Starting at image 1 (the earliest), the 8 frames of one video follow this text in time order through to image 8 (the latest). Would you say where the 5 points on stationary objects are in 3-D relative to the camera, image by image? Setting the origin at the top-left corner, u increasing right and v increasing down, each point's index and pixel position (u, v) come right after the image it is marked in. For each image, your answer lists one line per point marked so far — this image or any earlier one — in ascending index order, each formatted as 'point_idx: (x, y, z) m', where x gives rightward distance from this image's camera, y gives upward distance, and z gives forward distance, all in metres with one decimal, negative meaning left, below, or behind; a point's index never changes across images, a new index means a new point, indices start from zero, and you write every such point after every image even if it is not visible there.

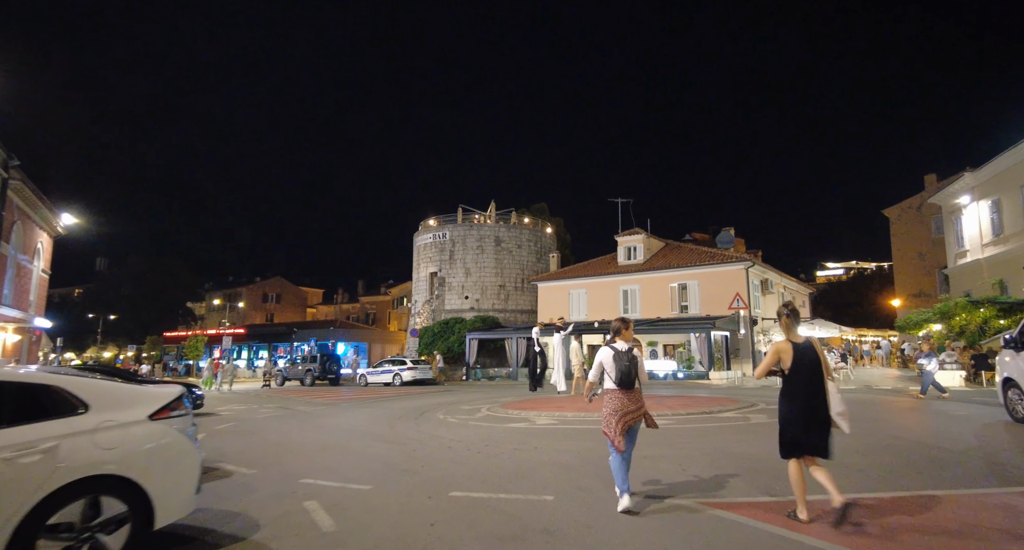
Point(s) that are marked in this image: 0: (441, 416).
0: (-1.3, -2.5, +10.3) m
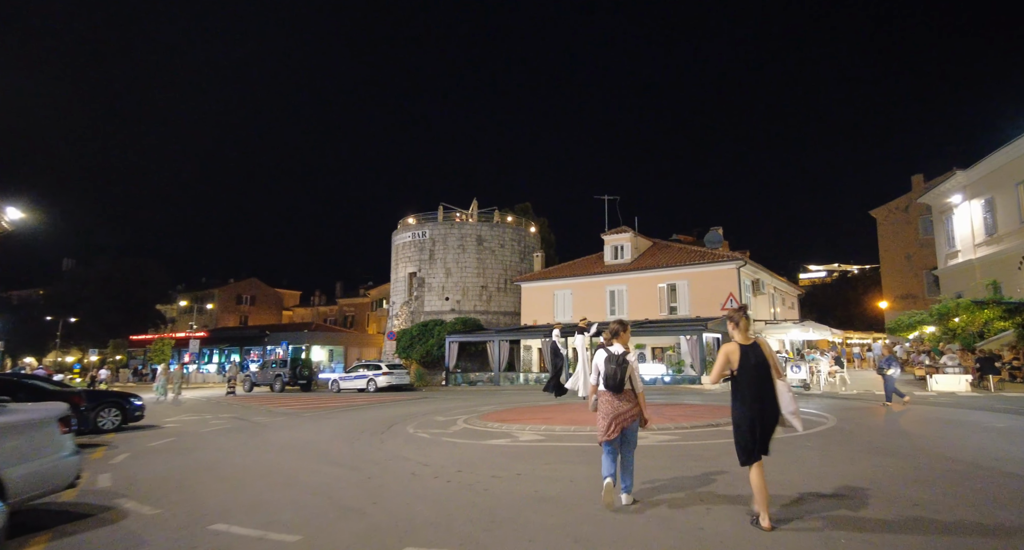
0: (-1.6, -2.4, +9.0) m
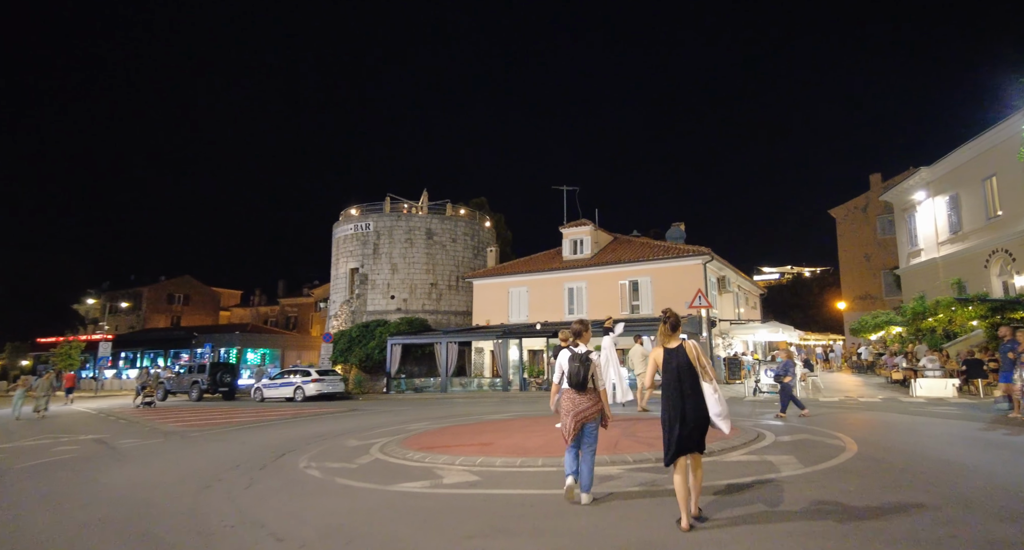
0: (-2.4, -2.2, +6.7) m
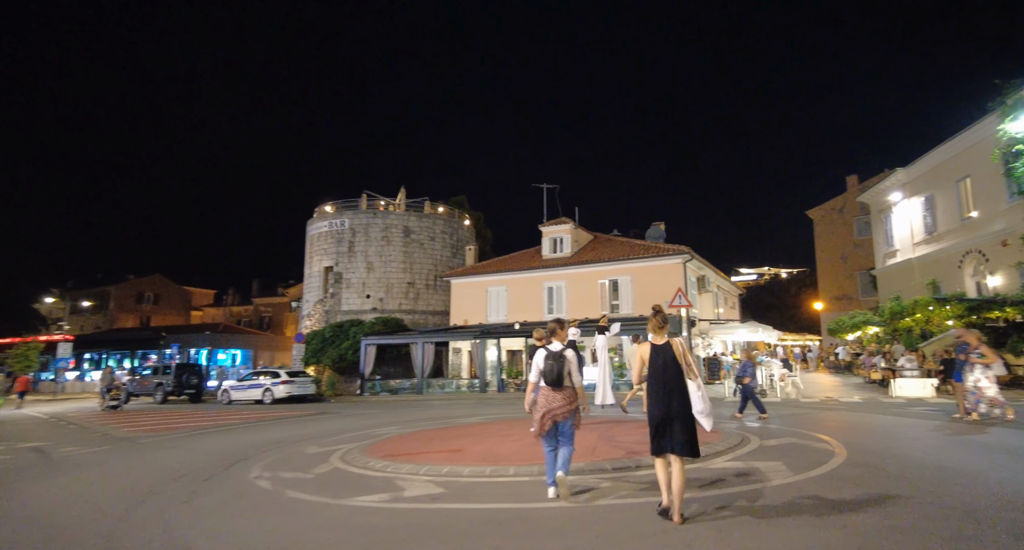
0: (-2.8, -2.1, +6.1) m
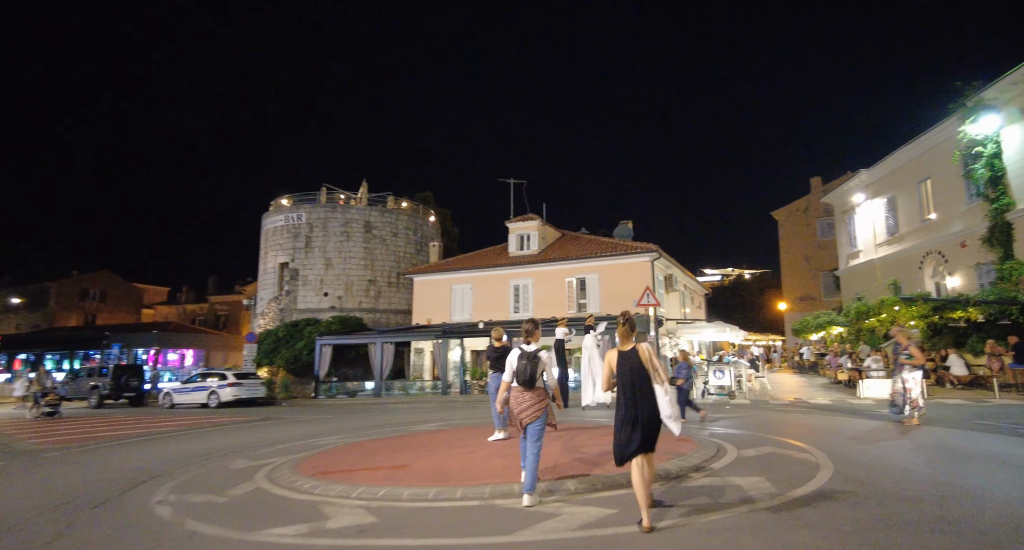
0: (-3.2, -2.0, +5.2) m
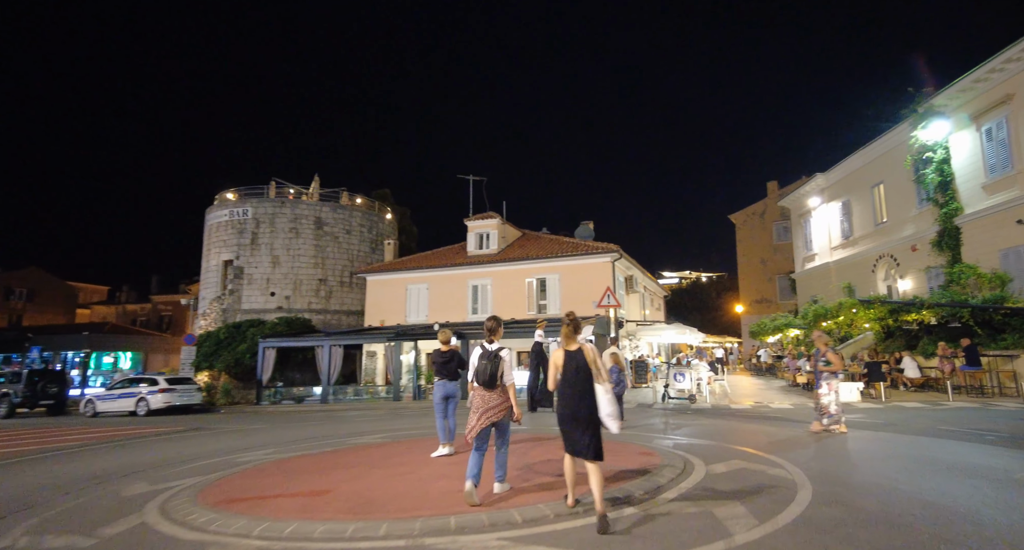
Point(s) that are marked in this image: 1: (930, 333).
0: (-3.7, -1.9, +4.3) m
1: (+13.3, -1.9, +18.3) m
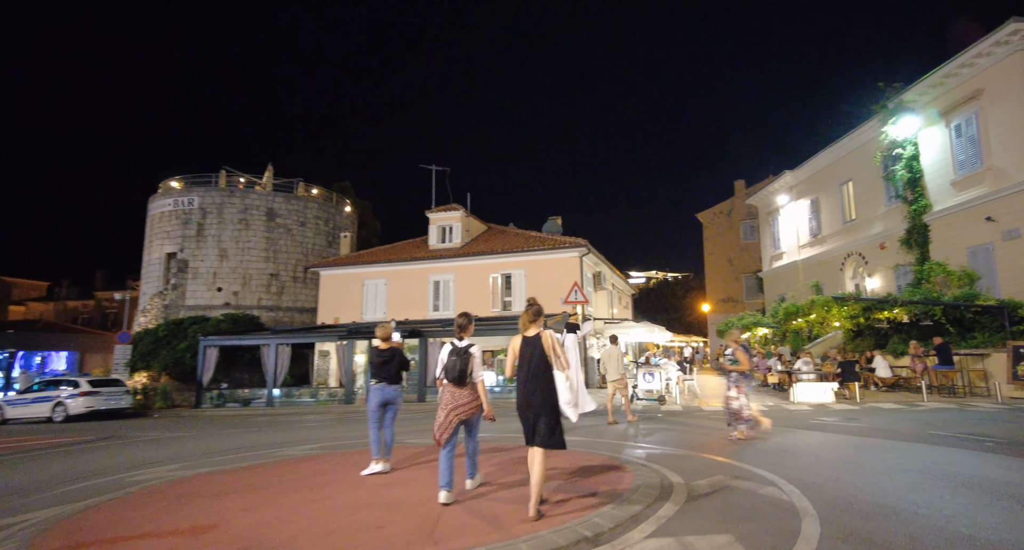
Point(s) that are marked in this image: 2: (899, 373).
0: (-4.1, -1.8, +3.0) m
1: (+12.2, -1.8, +18.0) m
2: (+12.1, -3.0, +17.9) m
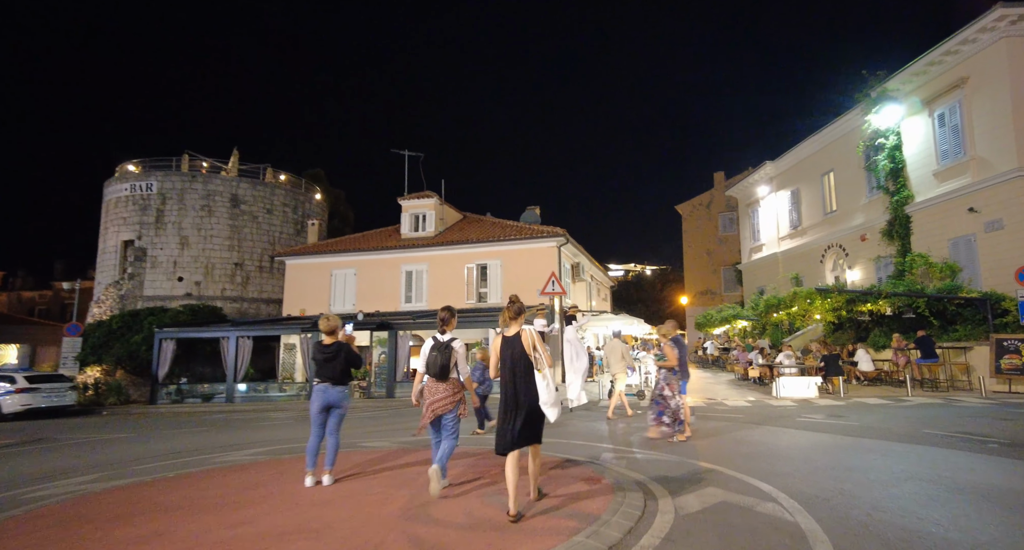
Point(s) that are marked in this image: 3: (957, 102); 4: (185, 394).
0: (-4.3, -1.6, +2.2) m
1: (+11.4, -1.5, +17.7) m
2: (+11.3, -2.8, +17.6) m
3: (+13.7, +5.4, +17.7) m
4: (-10.0, -3.6, +17.6) m
